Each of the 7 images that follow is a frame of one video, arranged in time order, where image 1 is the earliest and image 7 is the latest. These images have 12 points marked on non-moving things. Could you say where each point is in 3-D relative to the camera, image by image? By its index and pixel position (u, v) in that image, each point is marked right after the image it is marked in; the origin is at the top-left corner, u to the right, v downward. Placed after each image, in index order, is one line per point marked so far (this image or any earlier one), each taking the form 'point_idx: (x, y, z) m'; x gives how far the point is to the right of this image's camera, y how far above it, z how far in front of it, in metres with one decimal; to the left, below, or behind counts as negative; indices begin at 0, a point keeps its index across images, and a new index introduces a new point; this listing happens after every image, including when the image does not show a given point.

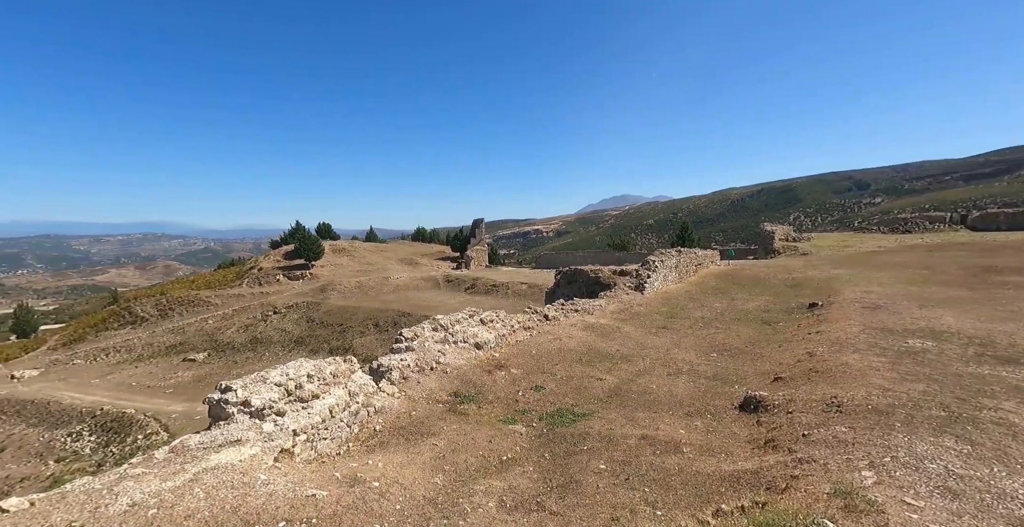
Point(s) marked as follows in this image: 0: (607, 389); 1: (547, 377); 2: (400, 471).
0: (+2.6, -3.4, +12.1) m
1: (+1.0, -3.3, +13.3) m
2: (-1.9, -3.5, +7.9) m
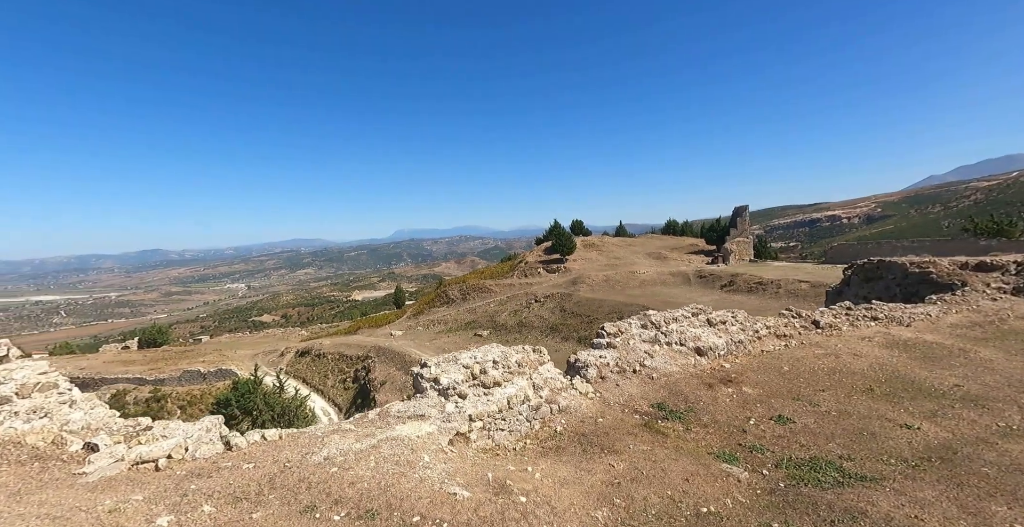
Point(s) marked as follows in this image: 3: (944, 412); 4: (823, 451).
0: (+6.5, -3.0, +7.5) m
1: (+5.9, -2.9, +9.3) m
2: (+0.6, -3.0, +6.1) m
3: (+8.2, -2.8, +8.8) m
4: (+5.1, -3.1, +7.5) m
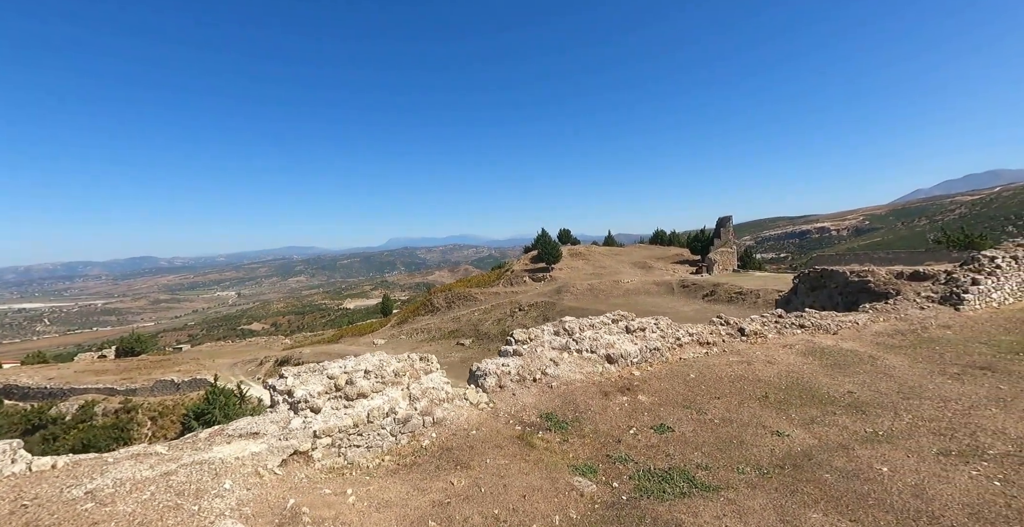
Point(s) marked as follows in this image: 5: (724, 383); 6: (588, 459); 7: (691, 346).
0: (+4.2, -3.1, +7.4) m
1: (+3.5, -3.0, +9.2) m
2: (-1.7, -3.1, +5.9) m
3: (+5.8, -2.9, +8.7) m
4: (+2.7, -3.1, +7.3) m
5: (+5.1, -2.9, +11.2) m
6: (+1.3, -3.2, +7.6) m
7: (+5.5, -2.5, +14.2) m
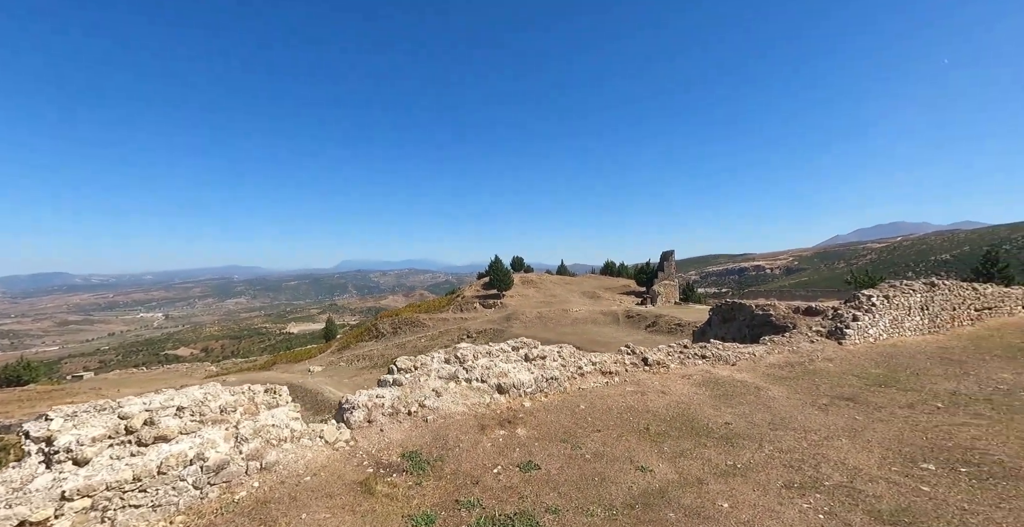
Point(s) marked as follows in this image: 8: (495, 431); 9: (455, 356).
0: (+1.9, -3.5, +7.0) m
1: (+0.9, -3.6, +8.8) m
2: (-3.9, -3.3, +5.0) m
3: (+3.3, -3.5, +8.6) m
4: (+0.4, -3.5, +6.9) m
5: (+2.3, -3.6, +10.9) m
6: (-1.1, -3.6, +7.0) m
7: (+2.4, -3.4, +14.0) m
8: (-0.4, -3.4, +9.6) m
9: (-1.4, -2.4, +12.1) m
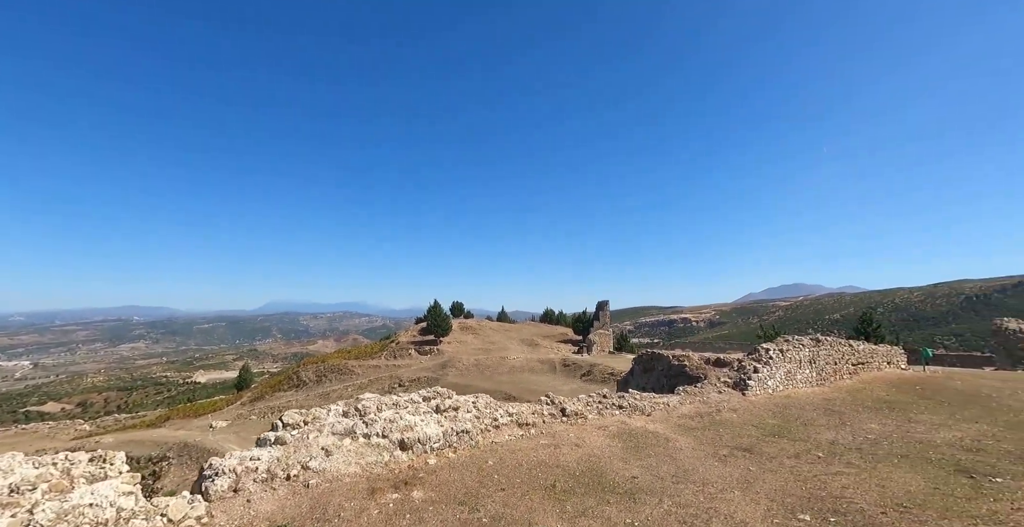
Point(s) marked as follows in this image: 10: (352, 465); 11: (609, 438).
0: (+0.2, -4.2, +6.6) m
1: (-0.9, -4.4, +8.2) m
2: (-5.2, -3.6, +3.8) m
3: (+1.4, -4.4, +8.3) m
4: (-1.3, -4.2, +6.2) m
5: (+0.2, -4.7, +10.5) m
6: (-2.8, -4.2, +6.1) m
7: (-0.1, -4.8, +13.5) m
8: (-2.3, -4.3, +8.8) m
9: (-3.7, -3.5, +11.2) m
10: (-3.2, -4.2, +9.7) m
11: (+2.8, -5.0, +13.4) m
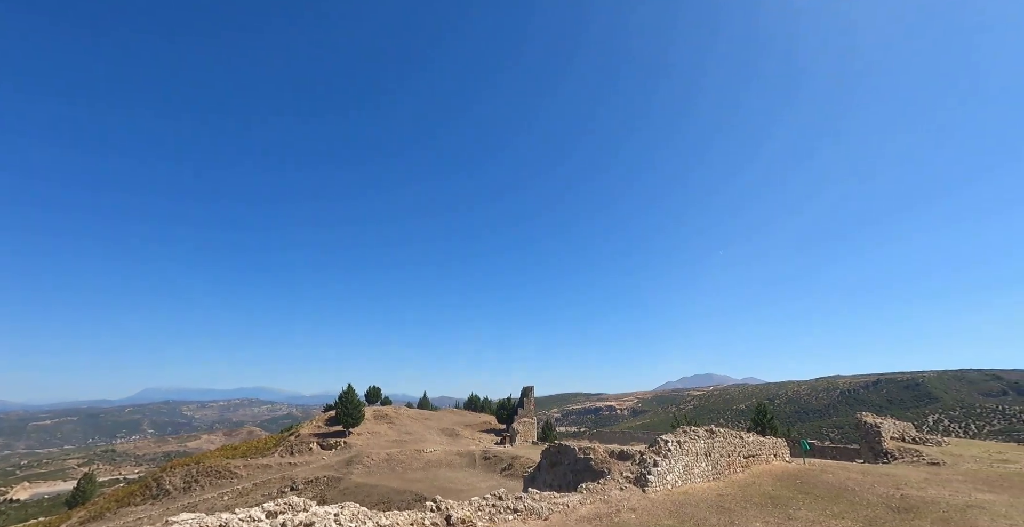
0: (-1.9, -5.2, +4.8) m
1: (-3.3, -5.6, +6.1) m
2: (-6.8, -3.9, +1.3) m
3: (-0.9, -5.7, +6.5) m
4: (-3.3, -5.0, +4.2) m
5: (-2.5, -6.3, +8.4) m
6: (-4.7, -4.9, +3.8) m
7: (-3.4, -7.0, +11.3) m
8: (-4.7, -5.6, +6.5) m
9: (-6.5, -5.2, +8.7) m
10: (-5.7, -5.6, +7.2) m
11: (-0.4, -7.3, +11.6) m
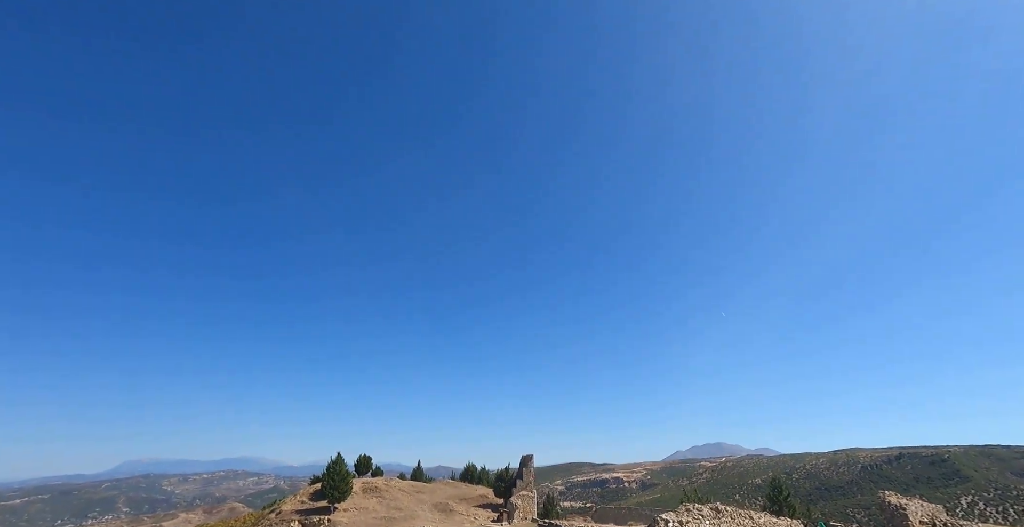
0: (-1.9, -5.9, +3.8) m
1: (-3.2, -6.6, +5.1) m
2: (-6.7, -4.2, +0.5) m
3: (-0.9, -6.7, +5.5) m
4: (-3.2, -5.7, +3.2) m
5: (-2.5, -7.6, +7.3) m
6: (-4.7, -5.6, +2.9) m
7: (-3.3, -8.6, +10.0) m
8: (-4.7, -6.6, +5.4) m
9: (-6.5, -6.5, +7.7) m
10: (-5.7, -6.7, +6.2) m
11: (-0.4, -8.9, +10.3) m
